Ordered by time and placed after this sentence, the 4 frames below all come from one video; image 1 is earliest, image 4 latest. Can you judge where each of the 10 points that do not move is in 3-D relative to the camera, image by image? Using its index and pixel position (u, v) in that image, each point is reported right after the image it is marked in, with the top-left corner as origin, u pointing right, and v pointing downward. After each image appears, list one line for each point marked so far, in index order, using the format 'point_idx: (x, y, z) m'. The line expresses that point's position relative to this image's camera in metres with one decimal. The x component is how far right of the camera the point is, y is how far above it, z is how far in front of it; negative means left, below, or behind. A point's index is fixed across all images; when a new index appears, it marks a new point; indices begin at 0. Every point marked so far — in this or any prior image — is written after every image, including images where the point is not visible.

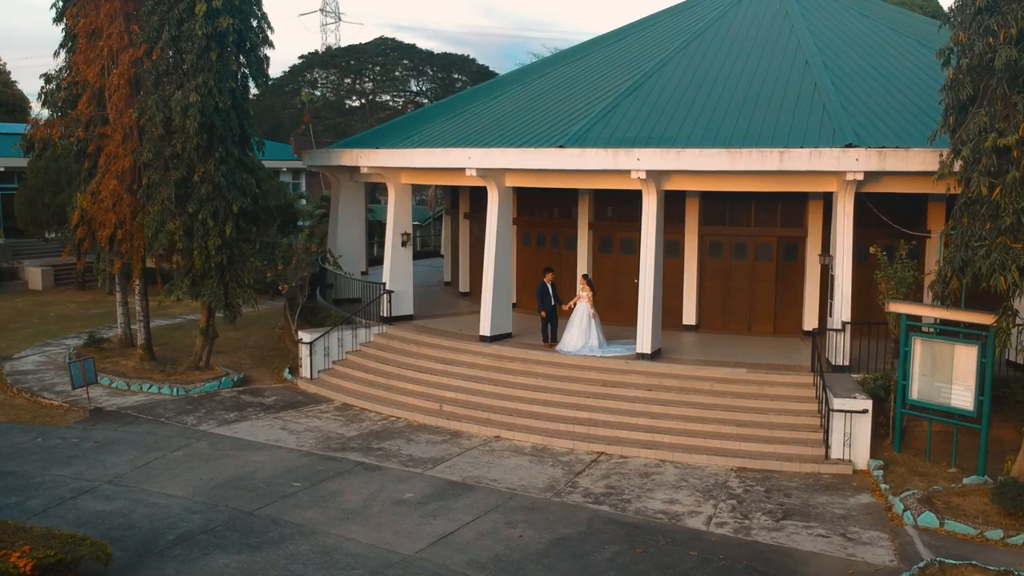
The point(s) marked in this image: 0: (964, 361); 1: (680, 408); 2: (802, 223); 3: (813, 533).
0: (+6.4, -1.0, +12.4) m
1: (+2.8, -2.0, +14.5) m
2: (+6.1, +1.4, +18.4) m
3: (+3.7, -3.0, +10.6) m
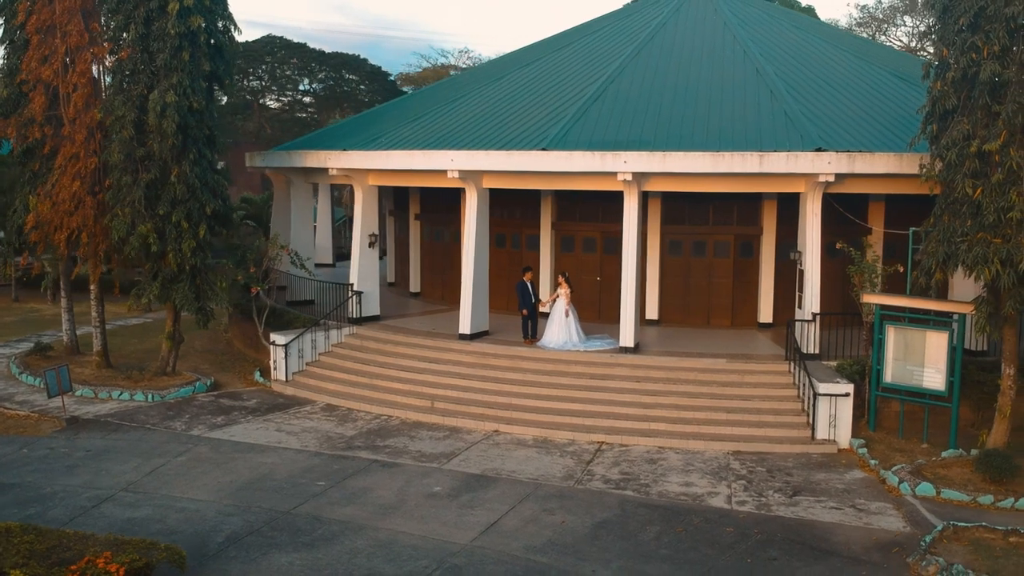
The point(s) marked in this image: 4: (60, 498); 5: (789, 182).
0: (+6.6, -0.9, +13.6) m
1: (+2.8, -1.9, +15.3) m
2: (+5.5, +1.5, +19.6) m
3: (+4.2, -2.9, +11.5) m
4: (-5.9, -2.8, +11.5) m
5: (+5.1, +2.0, +16.2) m
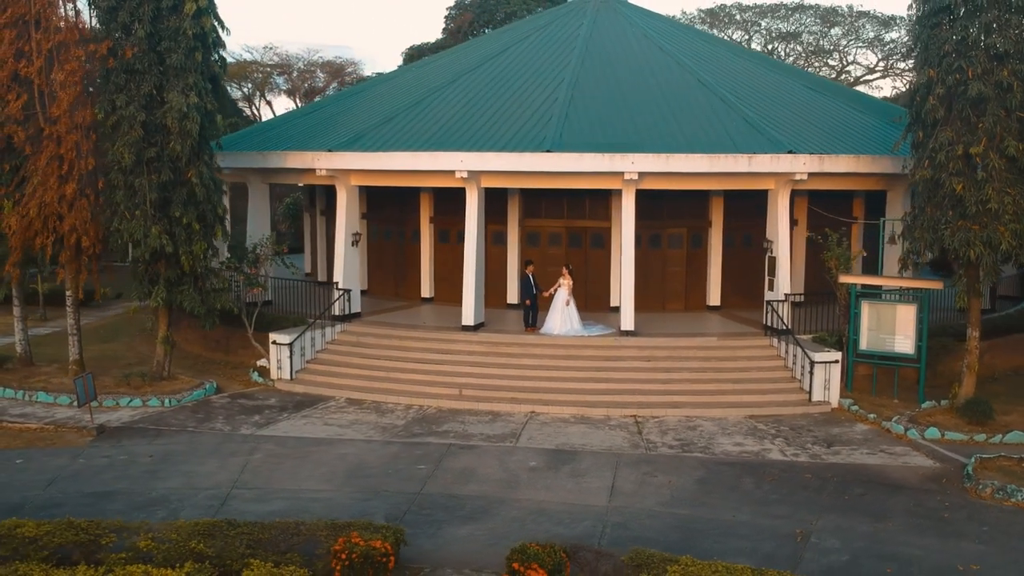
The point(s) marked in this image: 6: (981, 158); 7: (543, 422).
0: (+7.3, -0.5, +16.2) m
1: (+3.3, -1.7, +17.0) m
2: (+4.8, +1.8, +21.8) m
3: (+5.5, -2.6, +13.6) m
4: (-4.4, -2.8, +11.4) m
5: (+5.2, +2.3, +18.4) m
6: (+7.5, +2.1, +14.0) m
7: (+0.5, -2.4, +15.4) m
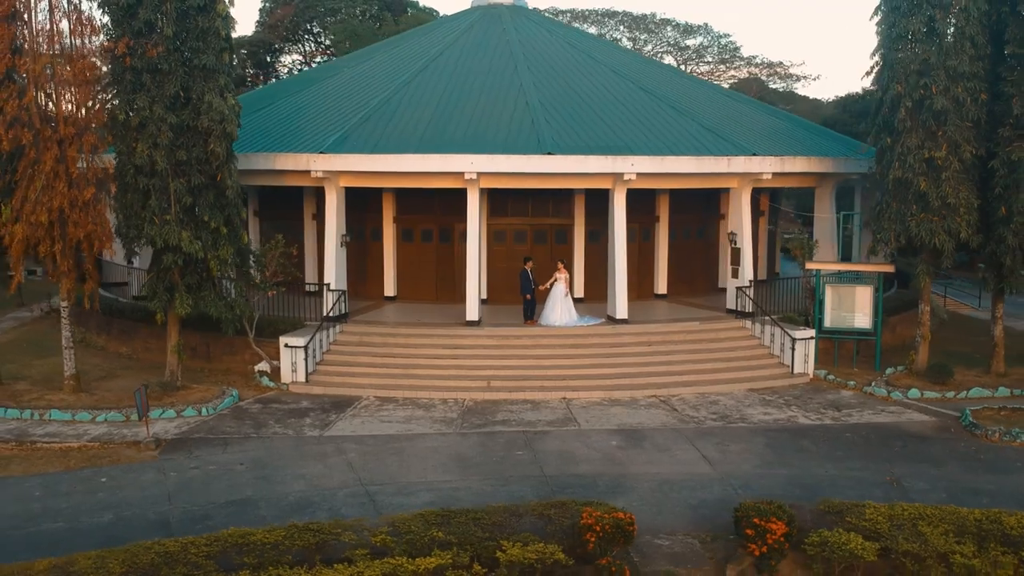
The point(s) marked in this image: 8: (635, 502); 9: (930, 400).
0: (+7.6, -0.2, +19.0) m
1: (+3.6, -1.5, +18.8) m
2: (+3.9, +2.1, +23.8) m
3: (+6.5, -2.3, +16.0) m
4: (-2.5, -2.8, +11.6) m
5: (+5.1, +2.5, +20.5) m
6: (+8.3, +2.4, +16.8) m
7: (+1.3, -2.2, +16.6) m
8: (+1.6, -2.8, +11.4) m
9: (+7.9, -2.1, +16.6) m
